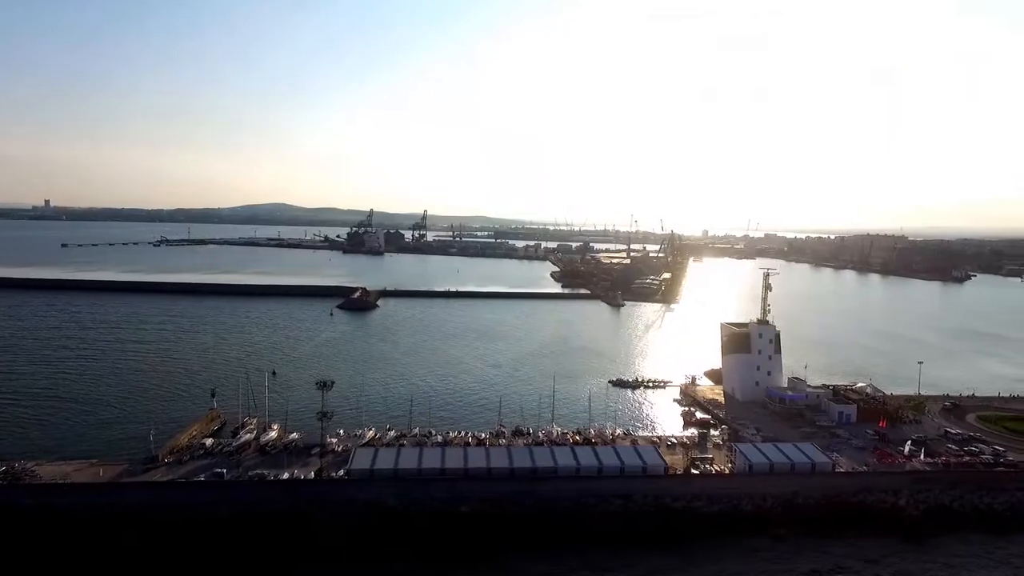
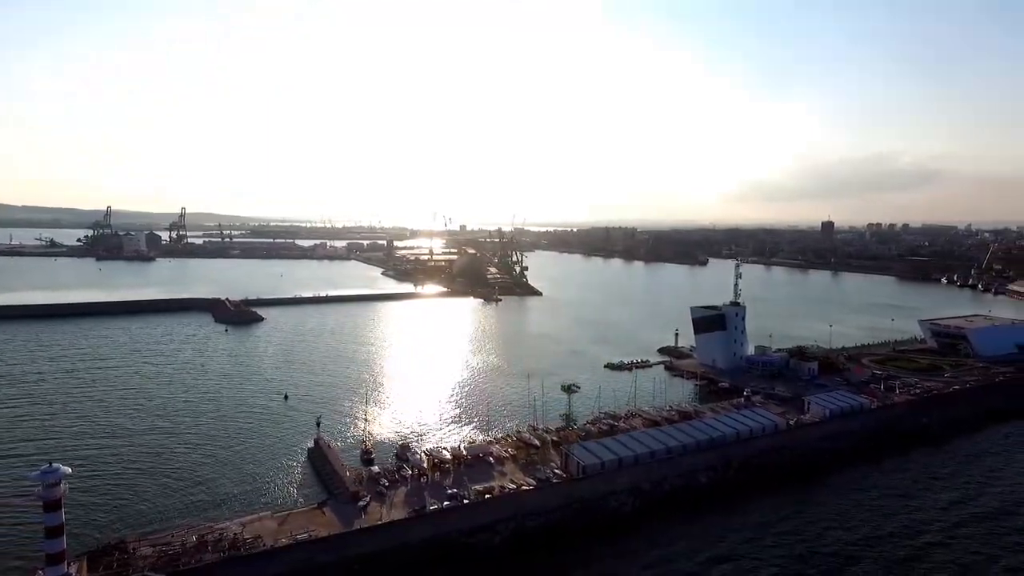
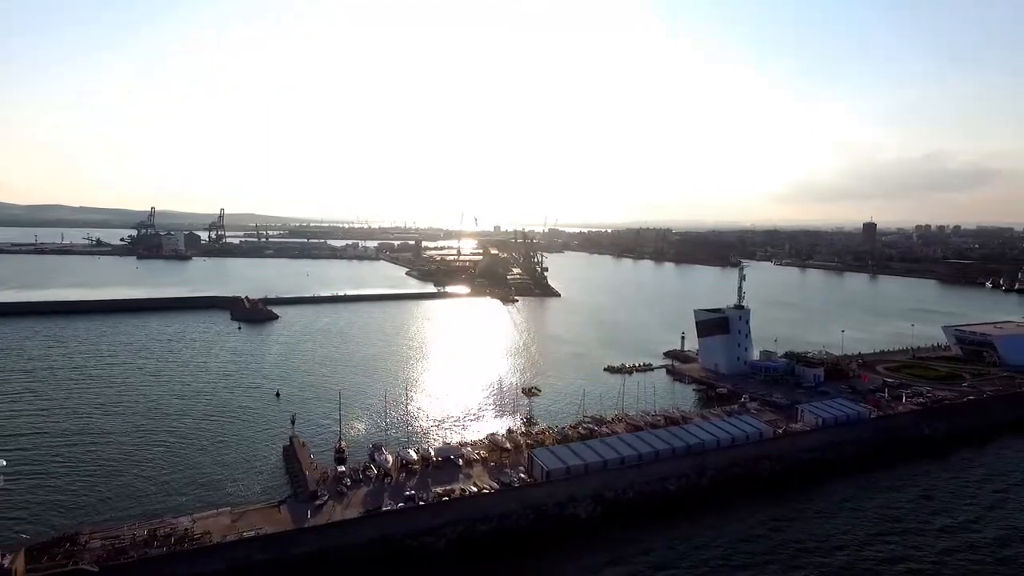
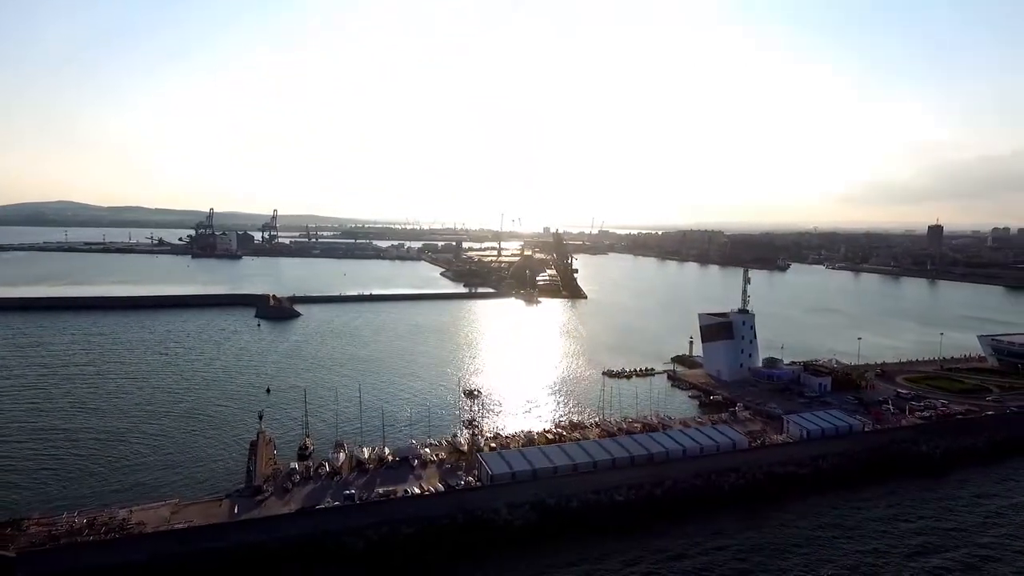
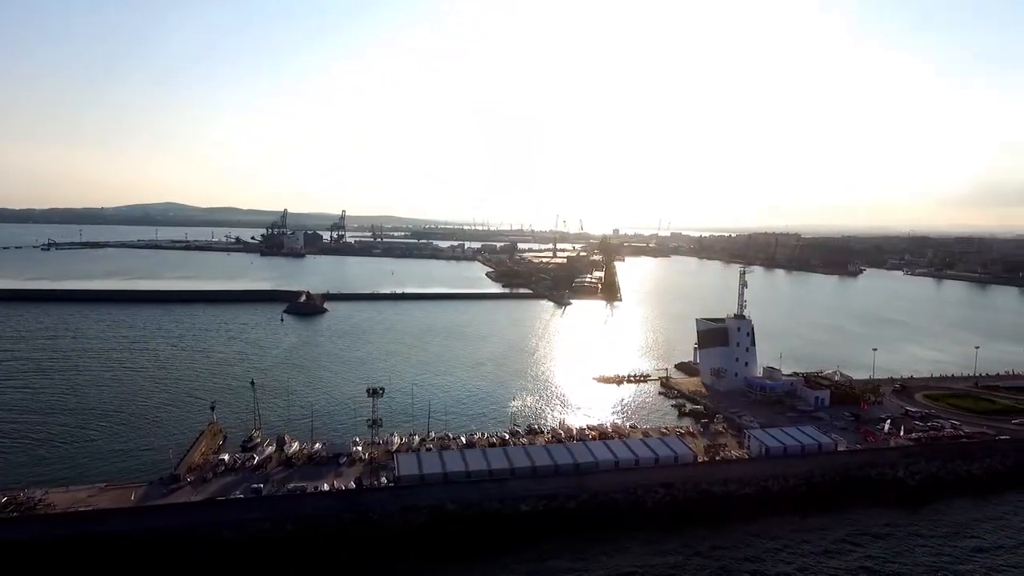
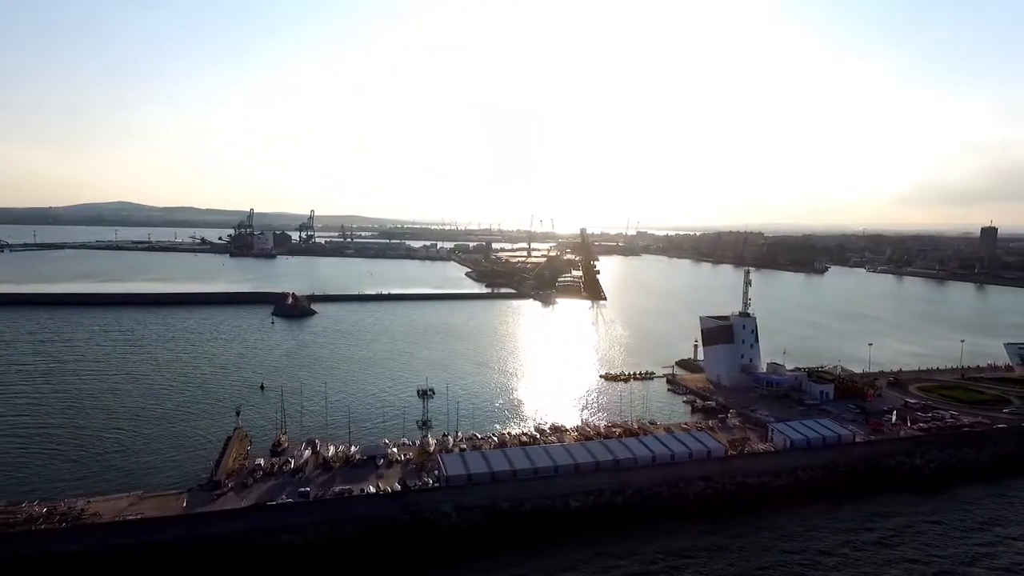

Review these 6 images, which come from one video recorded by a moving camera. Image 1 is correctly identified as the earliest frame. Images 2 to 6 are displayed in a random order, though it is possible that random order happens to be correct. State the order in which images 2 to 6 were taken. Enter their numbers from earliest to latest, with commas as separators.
5, 6, 4, 3, 2
